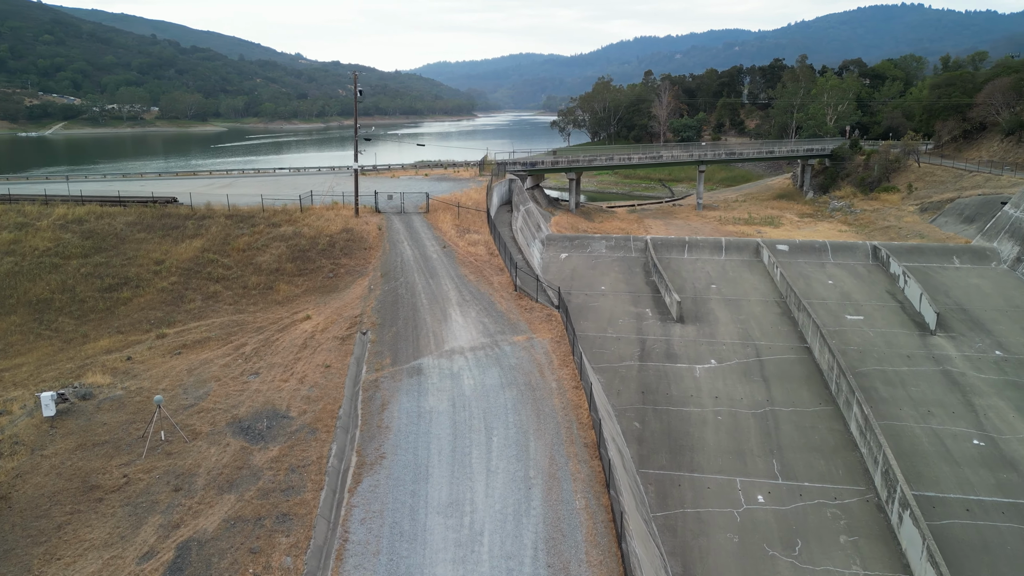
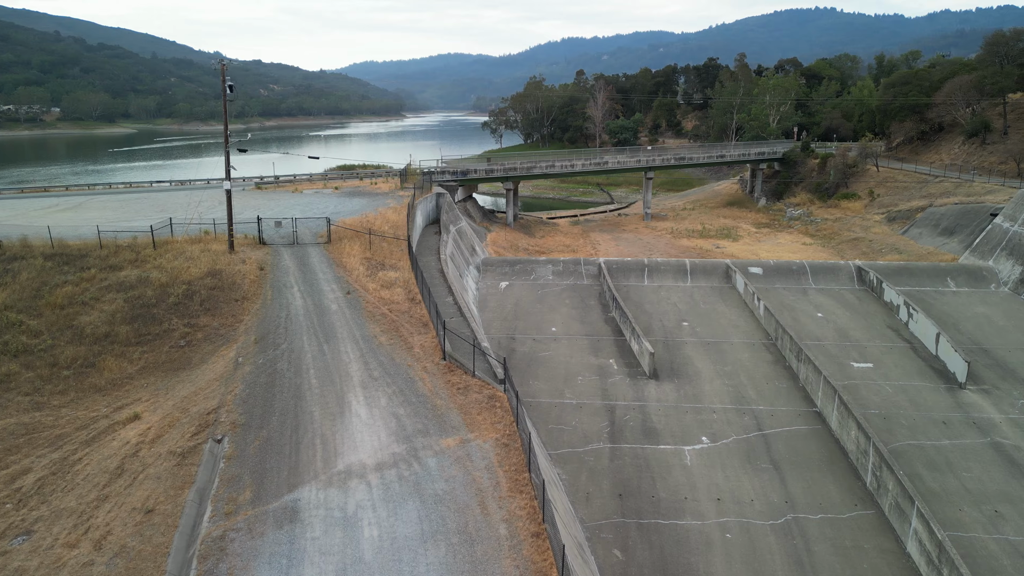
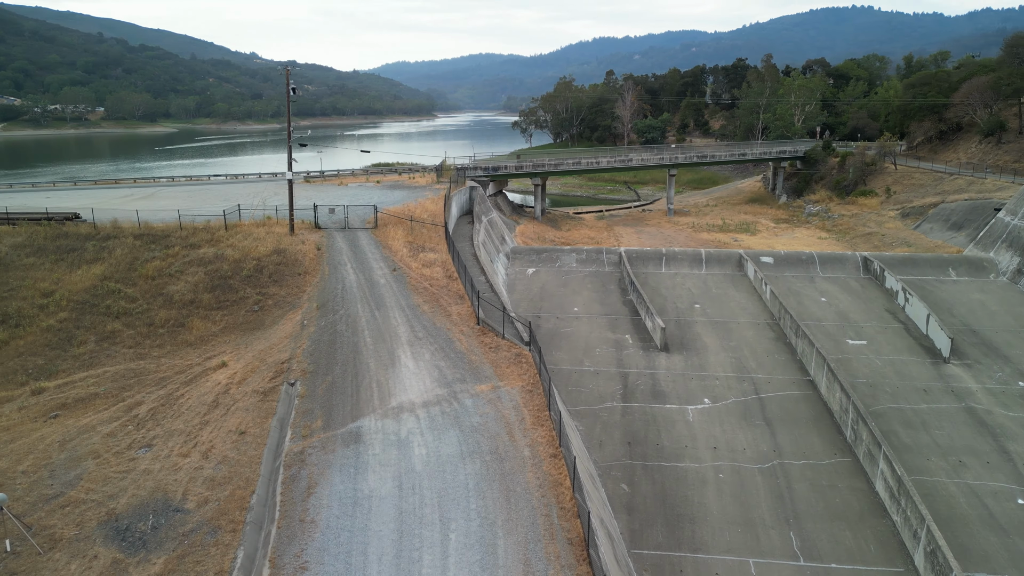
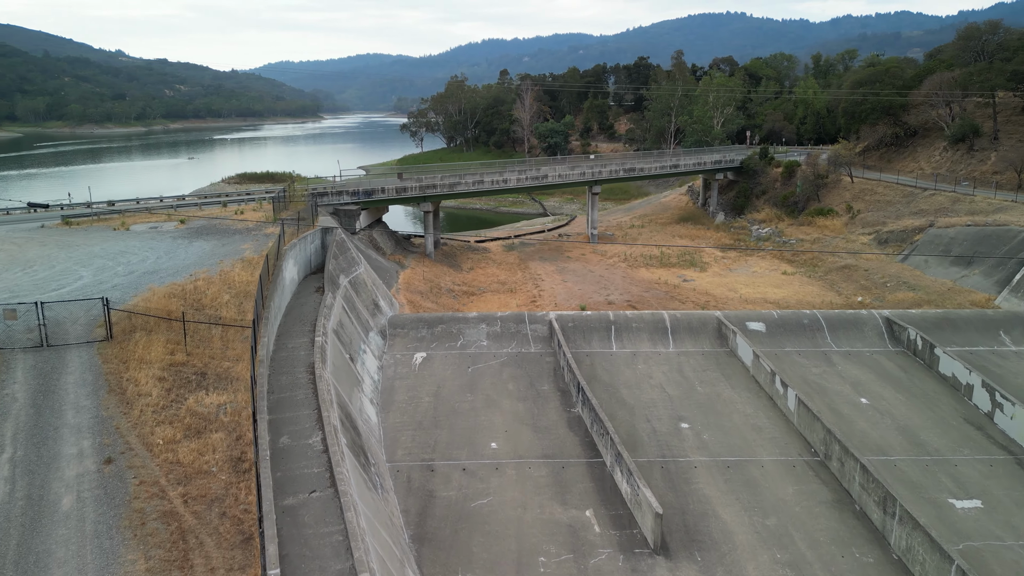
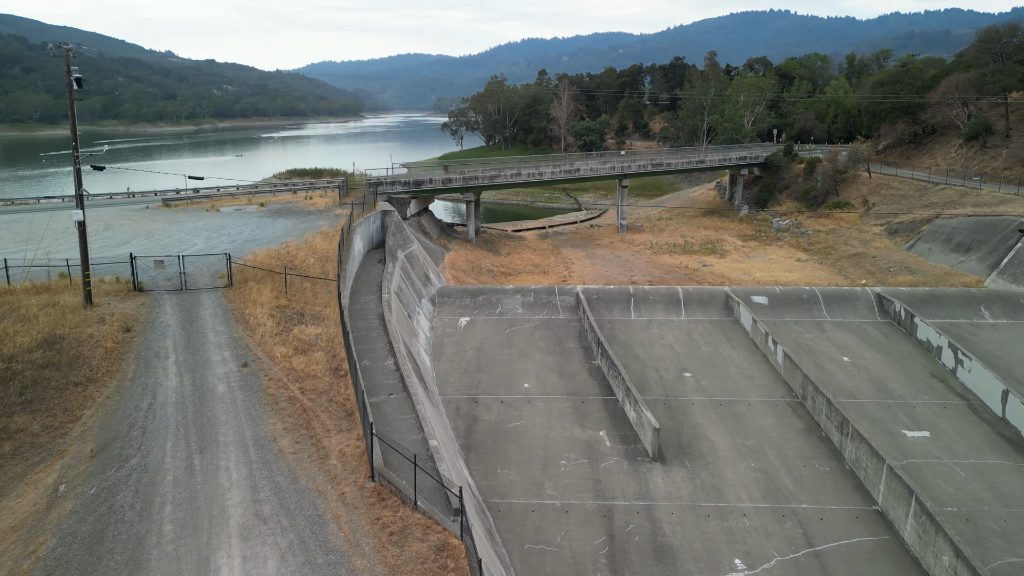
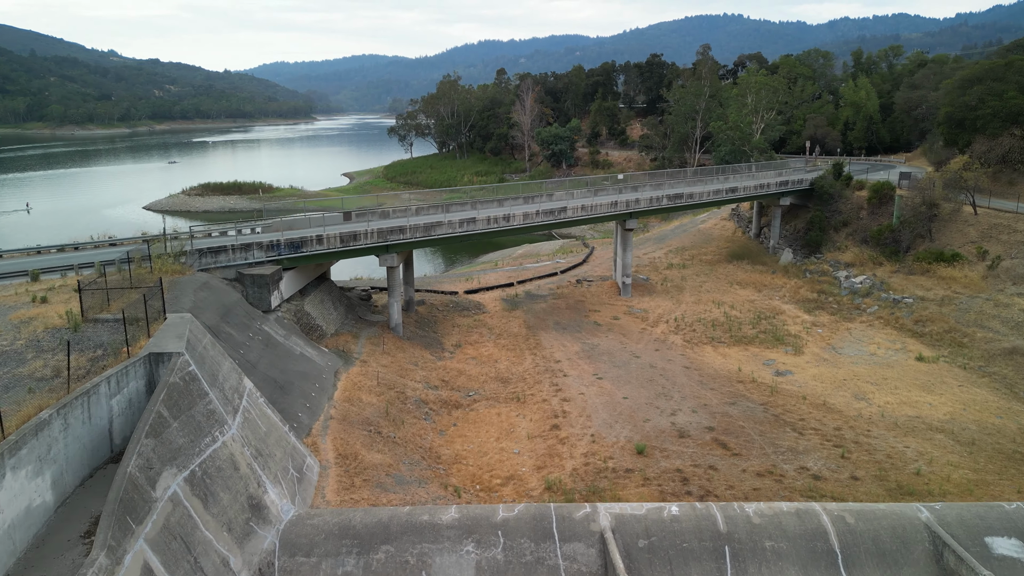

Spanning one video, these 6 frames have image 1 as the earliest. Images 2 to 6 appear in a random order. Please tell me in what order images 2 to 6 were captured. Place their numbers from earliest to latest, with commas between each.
3, 2, 5, 4, 6
